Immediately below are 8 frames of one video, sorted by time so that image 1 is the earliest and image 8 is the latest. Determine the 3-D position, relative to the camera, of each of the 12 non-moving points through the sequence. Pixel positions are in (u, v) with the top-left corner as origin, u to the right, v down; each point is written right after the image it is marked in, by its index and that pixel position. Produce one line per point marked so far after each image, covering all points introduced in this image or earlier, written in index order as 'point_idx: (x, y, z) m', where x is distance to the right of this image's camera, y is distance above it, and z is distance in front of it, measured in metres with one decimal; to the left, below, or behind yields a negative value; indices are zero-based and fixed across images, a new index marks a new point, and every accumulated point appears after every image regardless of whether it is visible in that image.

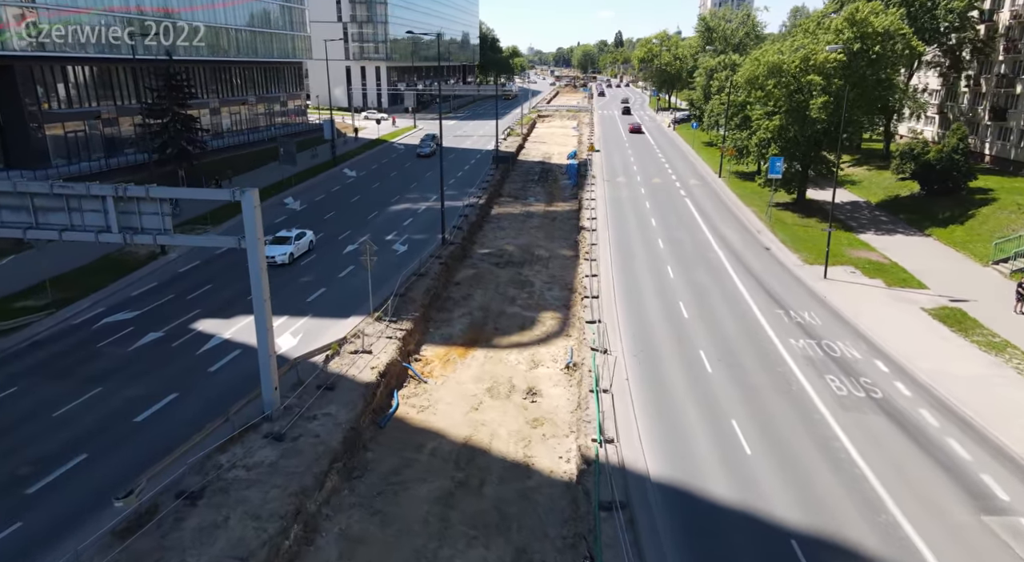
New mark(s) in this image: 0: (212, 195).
0: (-7.9, +2.3, +19.2) m
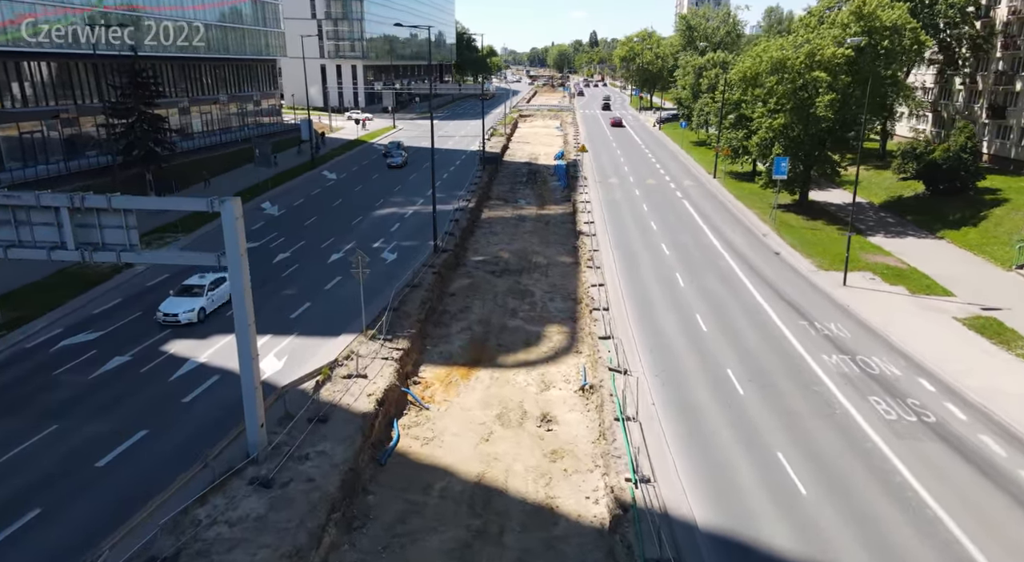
0: (-7.4, +1.7, +16.6) m
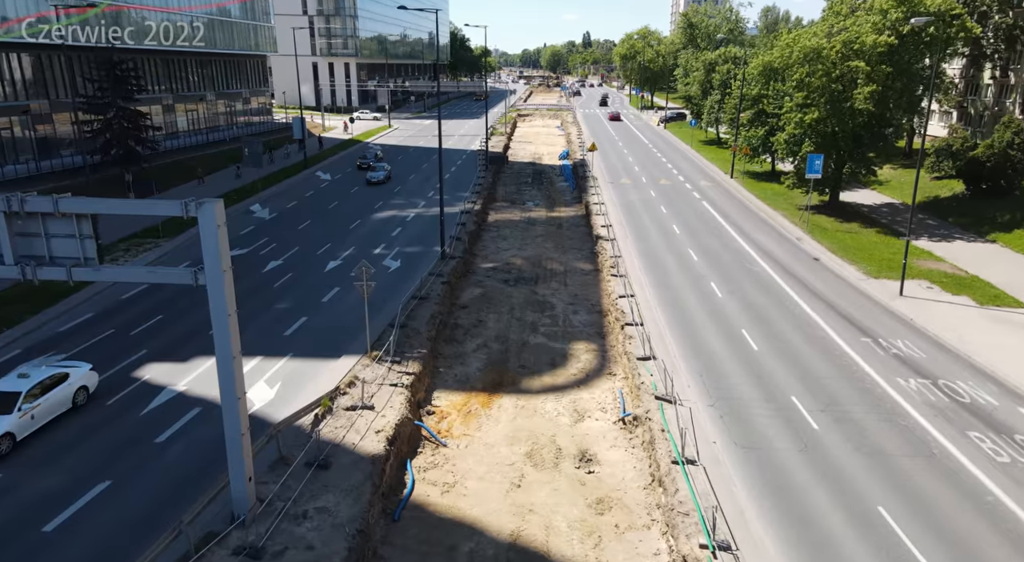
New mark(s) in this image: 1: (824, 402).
0: (-6.5, +1.3, +13.2) m
1: (+8.5, -3.3, +19.7) m
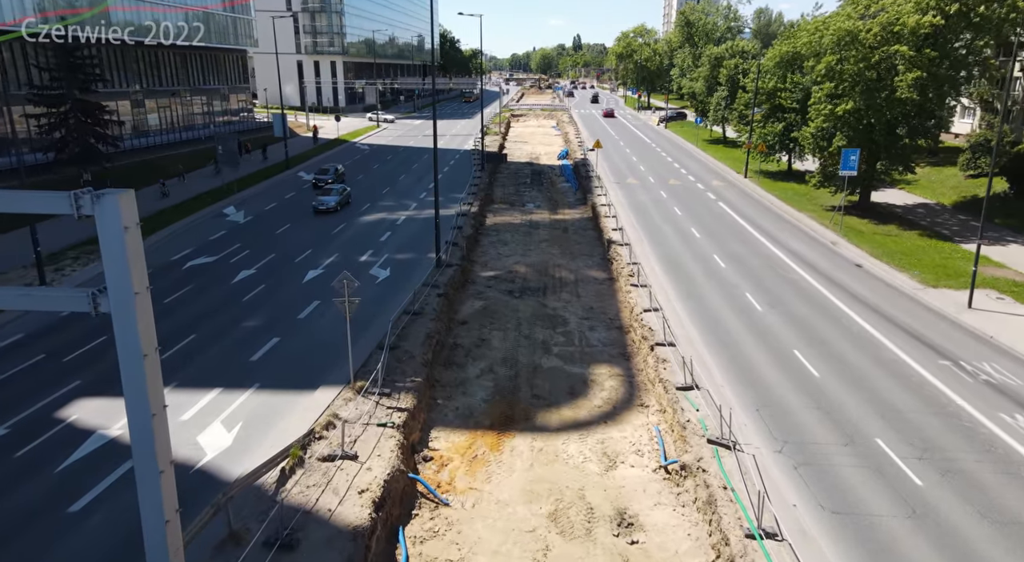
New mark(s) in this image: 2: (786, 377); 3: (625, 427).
0: (-6.1, +1.0, +9.2) m
1: (+8.9, -3.6, +15.8) m
2: (+7.3, -2.6, +19.4) m
3: (+2.9, -3.8, +18.8) m
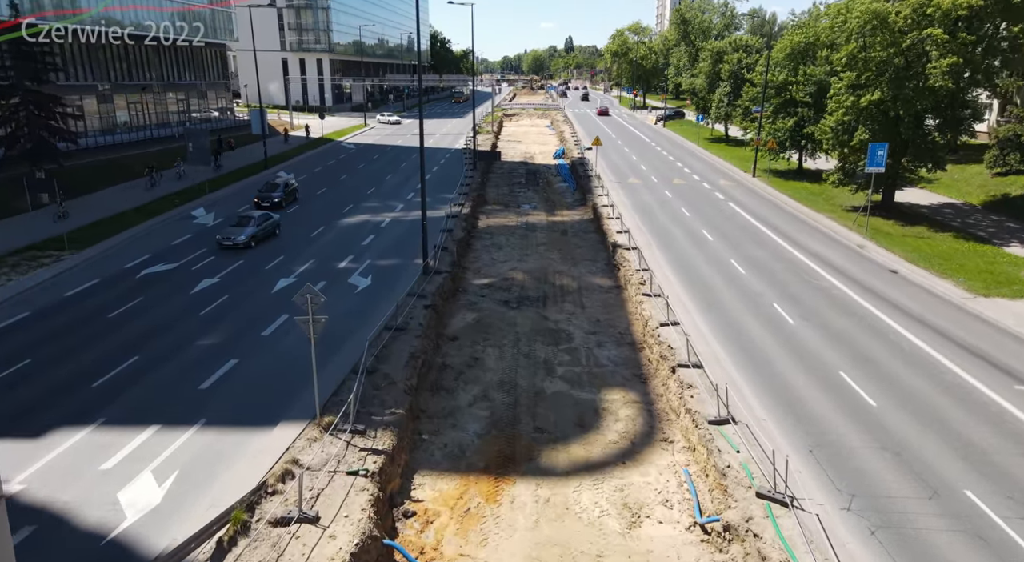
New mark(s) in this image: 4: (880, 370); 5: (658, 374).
0: (-6.0, +0.7, +5.9) m
1: (+8.9, -3.8, +12.7) m
2: (+7.3, -2.8, +16.3) m
3: (+2.9, -4.0, +15.6) m
4: (+9.3, -2.2, +18.4) m
5: (+4.0, -2.5, +19.7) m
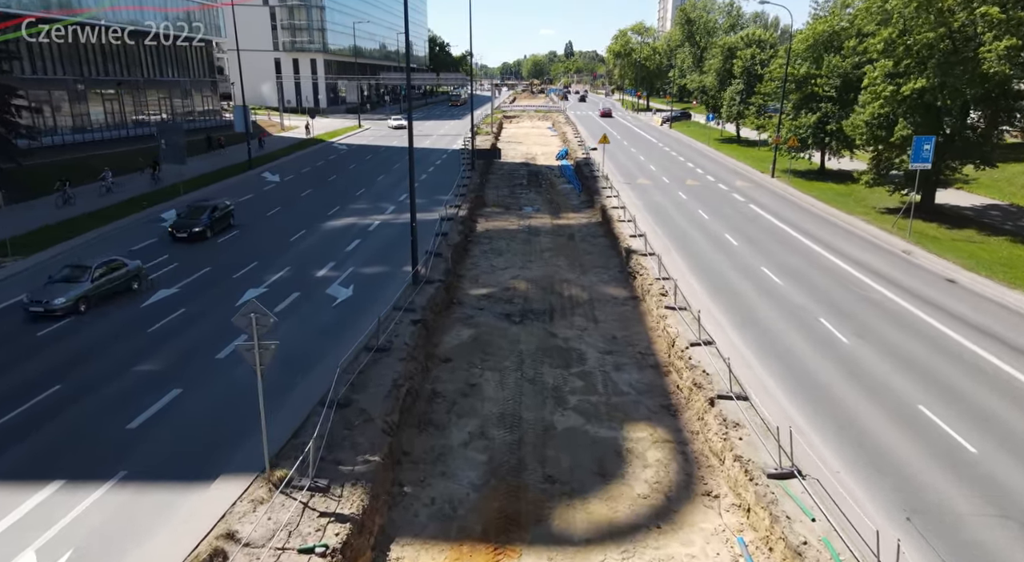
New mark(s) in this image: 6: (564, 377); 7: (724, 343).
0: (-5.9, +0.6, +2.5) m
1: (+9.0, -4.1, +9.3) m
2: (+7.4, -3.1, +12.9) m
3: (+3.0, -4.3, +12.2) m
4: (+9.4, -2.5, +15.0) m
5: (+4.0, -2.8, +16.3) m
6: (+1.3, -2.4, +18.4) m
7: (+5.4, -1.6, +18.5) m
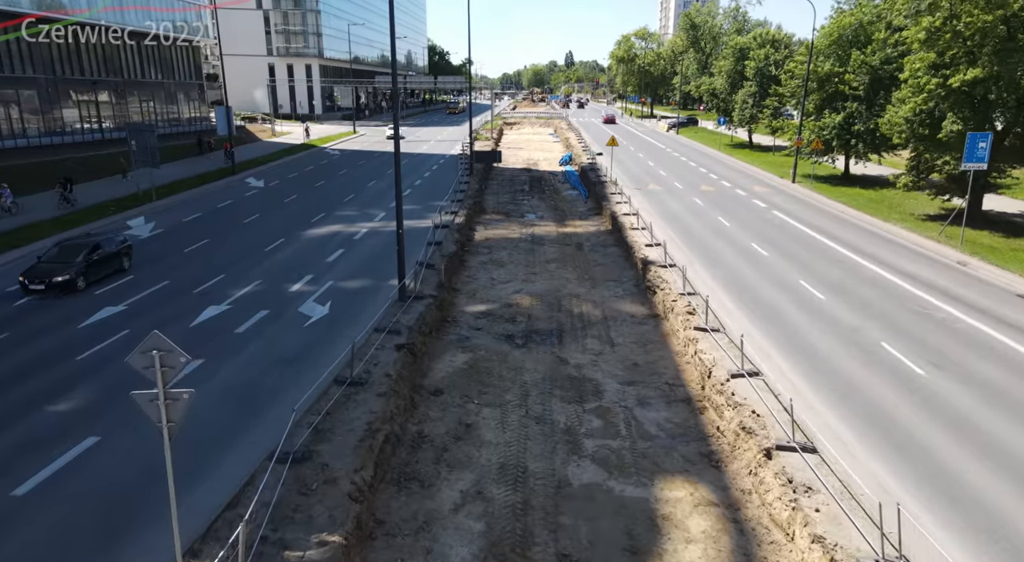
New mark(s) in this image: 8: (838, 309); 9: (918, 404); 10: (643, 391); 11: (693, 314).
0: (-5.8, +0.4, -0.7) m
1: (+9.0, -4.3, +6.0) m
2: (+7.5, -3.4, +9.6) m
3: (+3.1, -4.6, +8.9) m
4: (+9.5, -2.8, +11.7) m
5: (+4.1, -3.1, +13.0) m
6: (+1.4, -2.8, +15.1) m
7: (+5.5, -2.0, +15.3) m
8: (+8.7, -0.8, +19.4) m
9: (+7.7, -2.3, +14.0) m
10: (+3.0, -2.4, +16.2) m
11: (+4.7, -0.9, +18.9) m
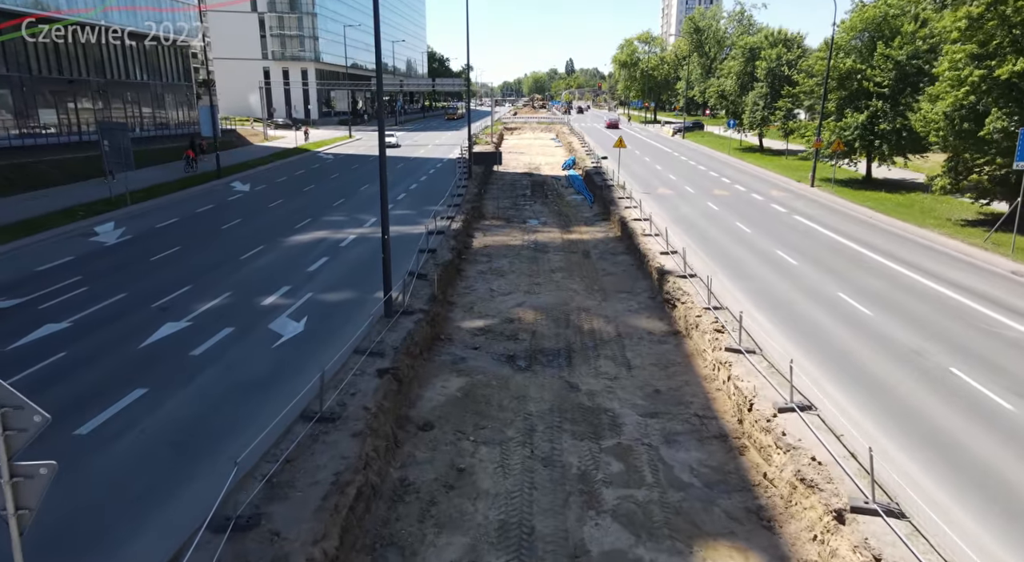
0: (-5.8, +0.3, -3.2) m
1: (+9.1, -4.5, +3.4) m
2: (+7.5, -3.6, +7.0) m
3: (+3.1, -4.8, +6.3) m
4: (+9.5, -3.0, +9.1) m
5: (+4.1, -3.4, +10.4) m
6: (+1.4, -3.0, +12.5) m
7: (+5.5, -2.2, +12.7) m
8: (+8.8, -1.1, +16.8) m
9: (+7.8, -2.5, +11.4) m
10: (+3.0, -2.7, +13.6) m
11: (+4.7, -1.2, +16.4) m
